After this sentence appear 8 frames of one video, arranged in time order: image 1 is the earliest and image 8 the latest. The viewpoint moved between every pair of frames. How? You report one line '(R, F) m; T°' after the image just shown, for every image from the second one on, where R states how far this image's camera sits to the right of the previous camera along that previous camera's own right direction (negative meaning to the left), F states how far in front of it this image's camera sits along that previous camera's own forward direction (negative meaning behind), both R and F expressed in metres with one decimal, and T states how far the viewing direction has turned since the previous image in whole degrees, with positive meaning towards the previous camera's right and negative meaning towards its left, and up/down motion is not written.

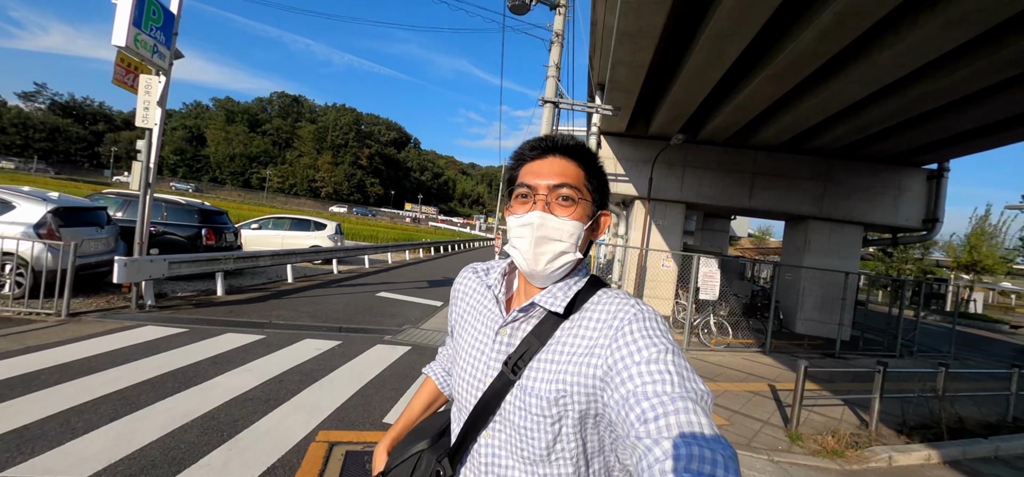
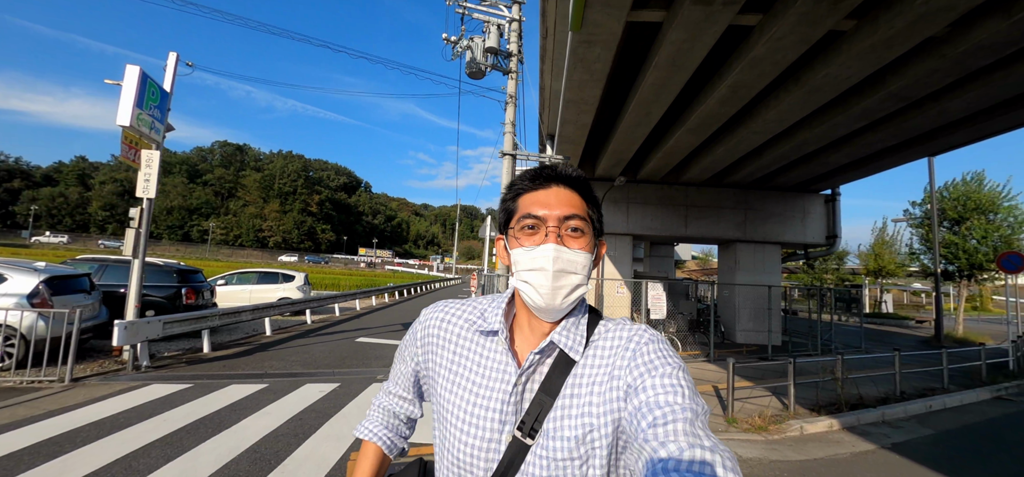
(-0.3, -1.0) m; +6°
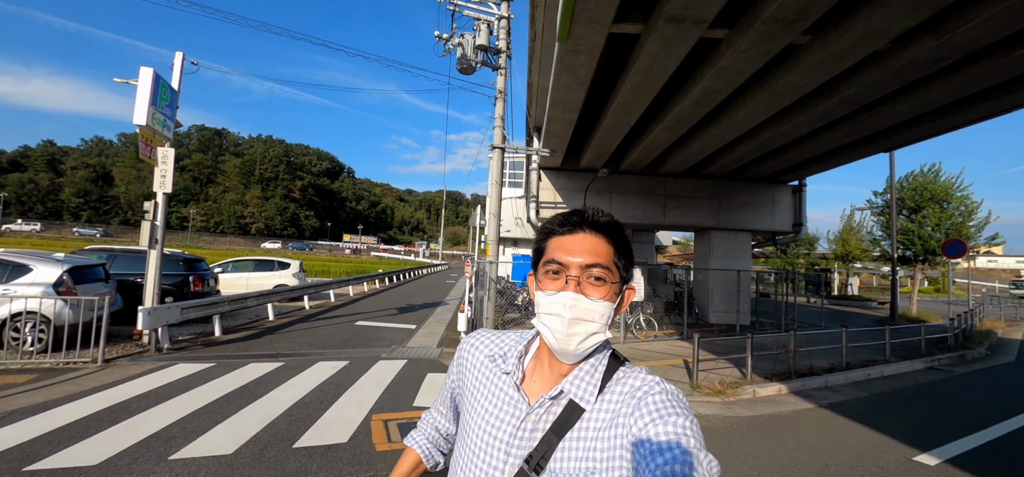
(-0.1, -0.7) m; +2°
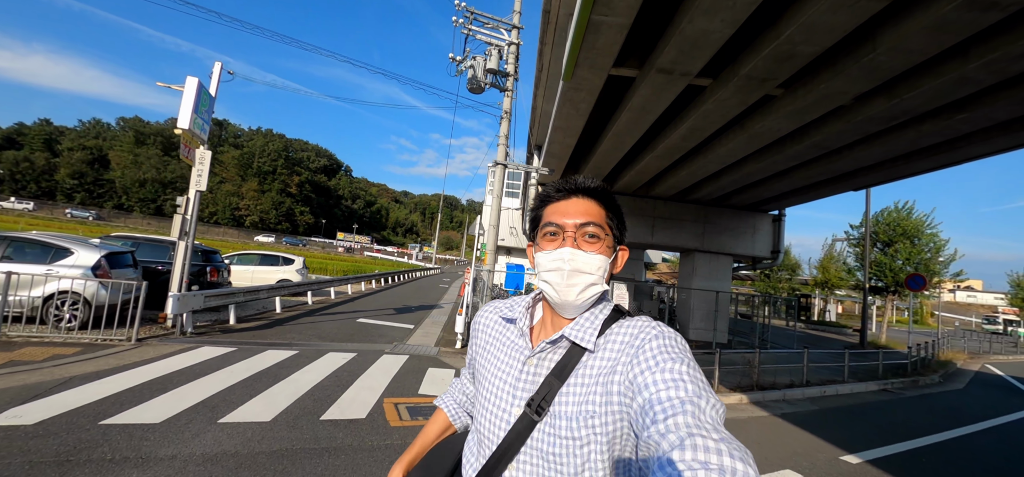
(-0.1, -0.8) m; +1°
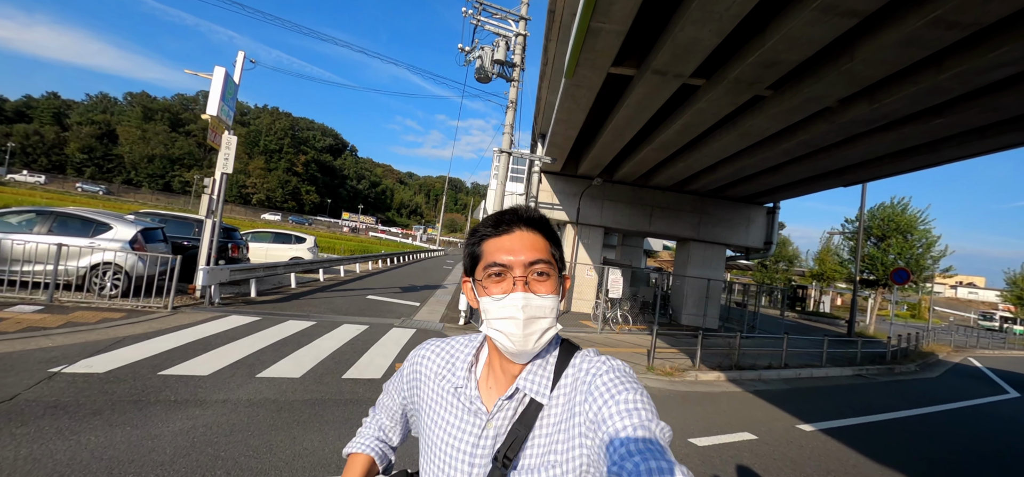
(+0.1, -0.6) m; -1°
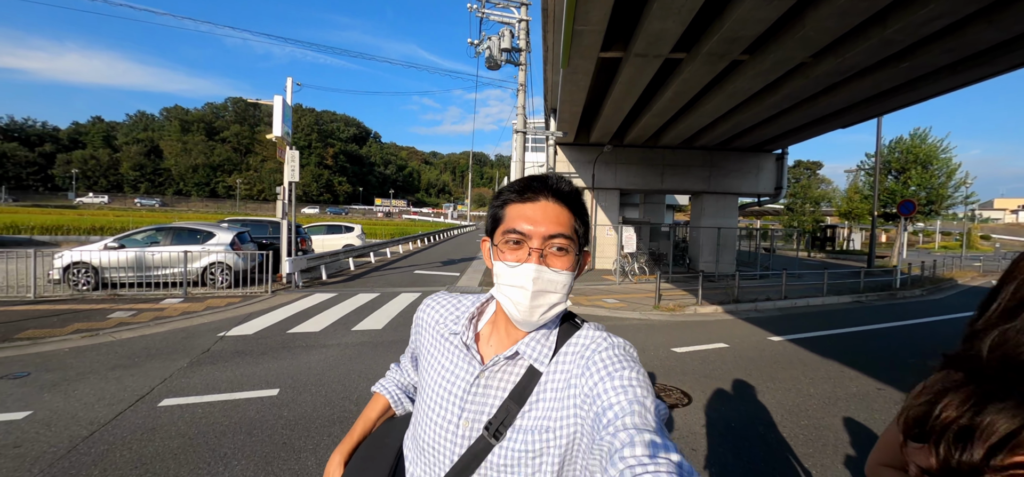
(+0.2, -1.5) m; -5°
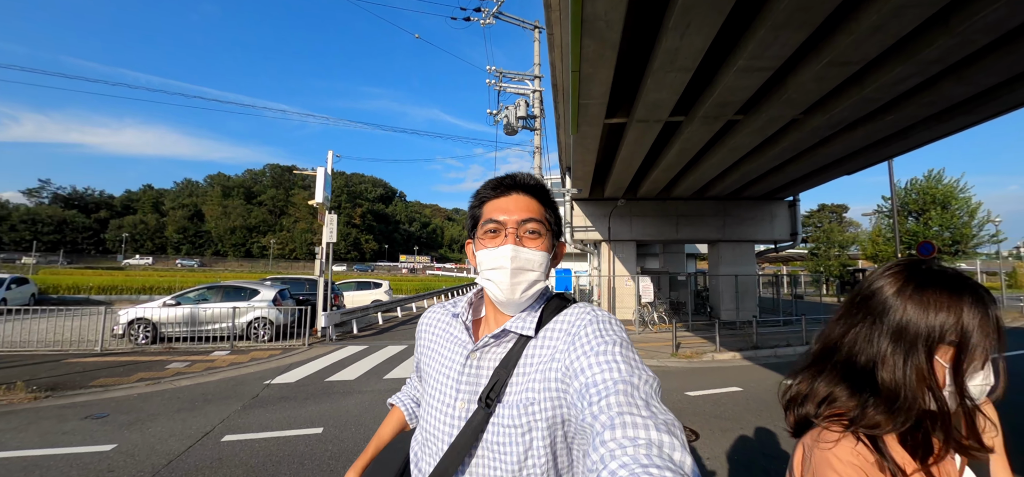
(+0.1, -0.7) m; -3°
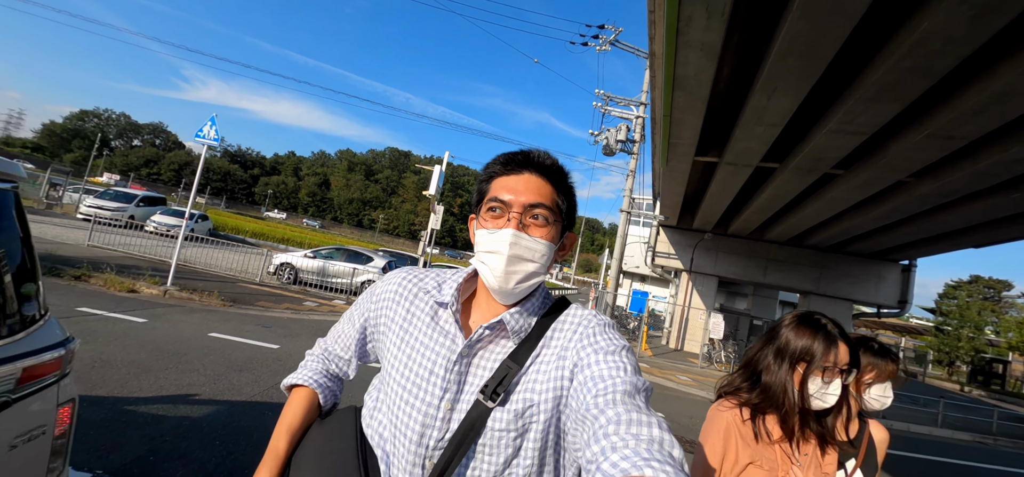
(+0.3, -1.2) m; -12°
